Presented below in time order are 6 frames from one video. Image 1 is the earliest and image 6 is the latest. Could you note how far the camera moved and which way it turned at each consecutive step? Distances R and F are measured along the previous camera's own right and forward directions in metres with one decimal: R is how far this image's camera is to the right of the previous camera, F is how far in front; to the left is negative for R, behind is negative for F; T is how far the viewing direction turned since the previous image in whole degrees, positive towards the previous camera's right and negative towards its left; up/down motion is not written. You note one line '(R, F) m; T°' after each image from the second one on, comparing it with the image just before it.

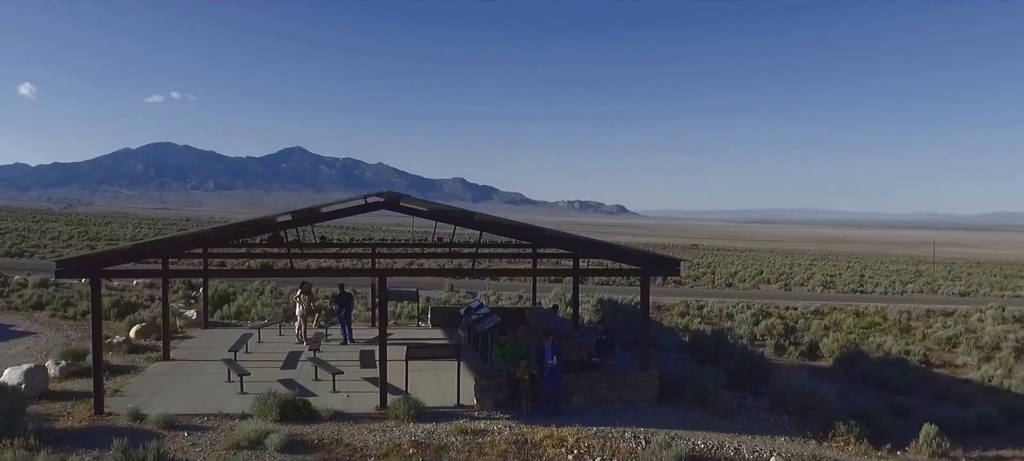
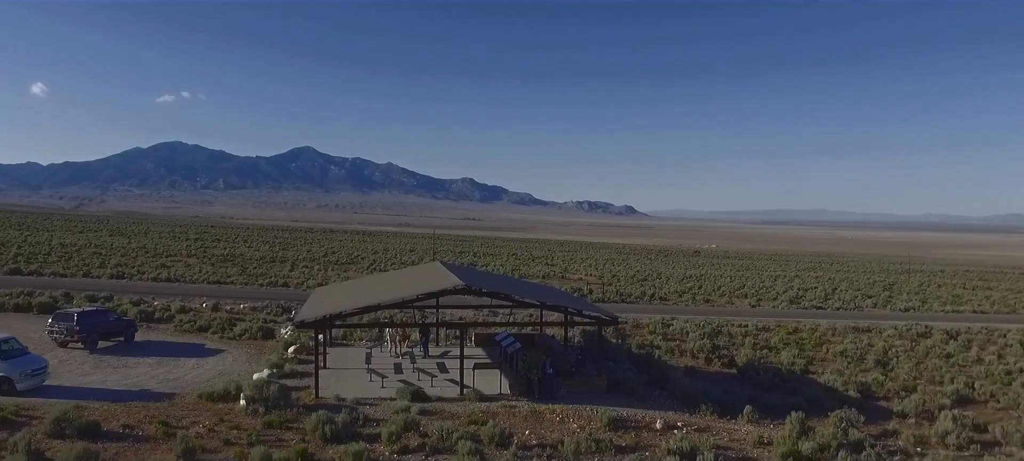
(-0.1, -5.1) m; -1°
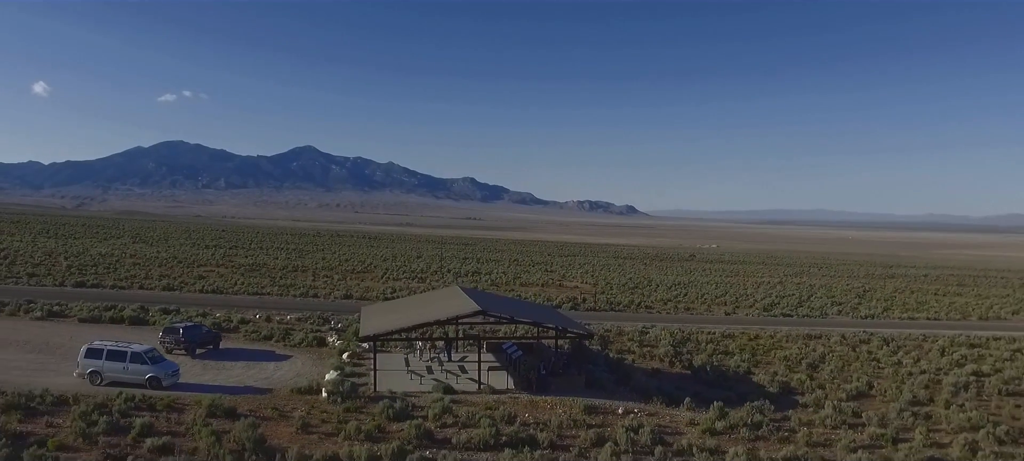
(-0.1, -4.0) m; 0°
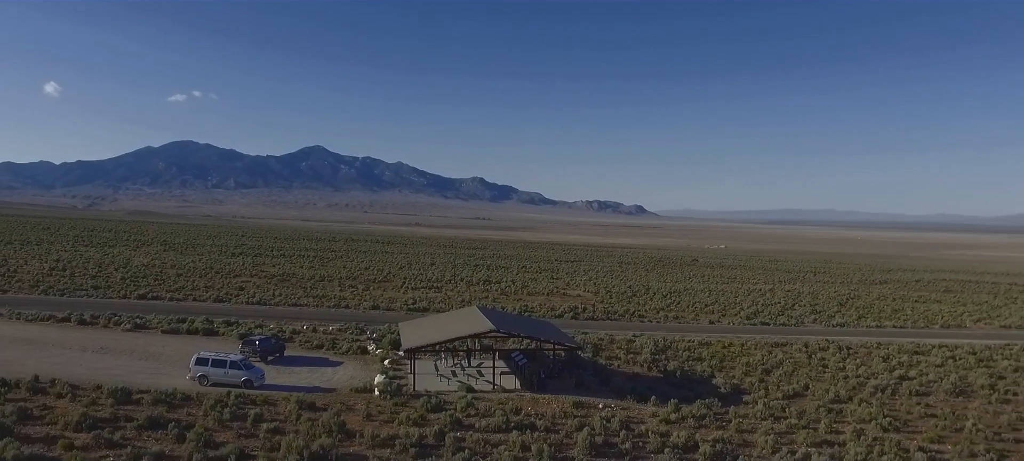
(+0.1, -4.5) m; -1°
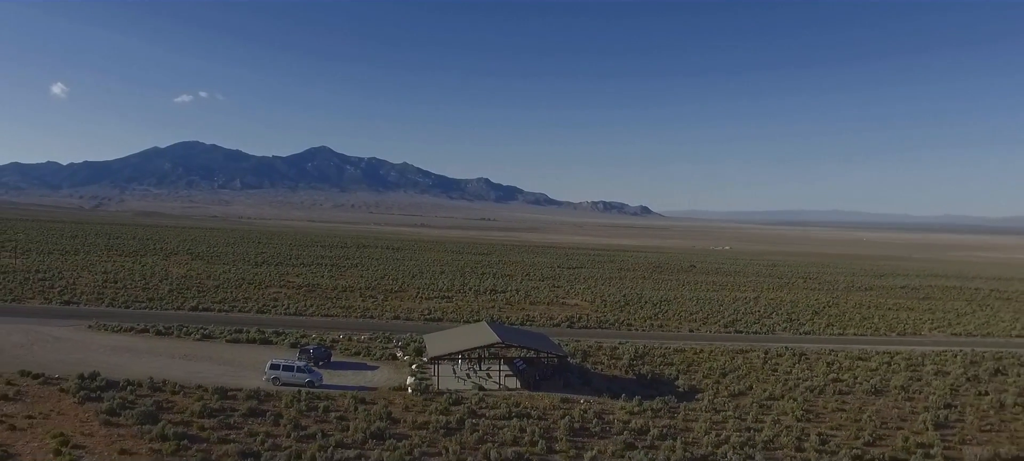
(+0.1, -5.5) m; -1°
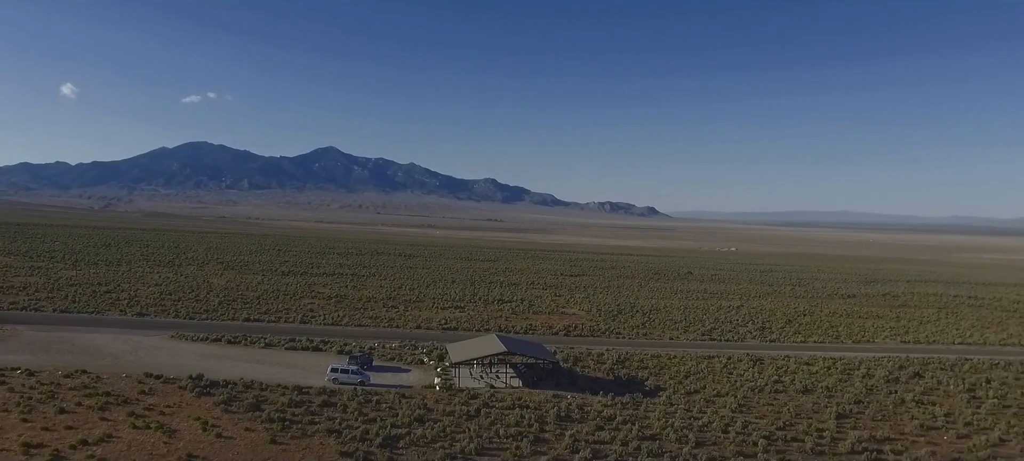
(+0.2, -7.4) m; -1°
